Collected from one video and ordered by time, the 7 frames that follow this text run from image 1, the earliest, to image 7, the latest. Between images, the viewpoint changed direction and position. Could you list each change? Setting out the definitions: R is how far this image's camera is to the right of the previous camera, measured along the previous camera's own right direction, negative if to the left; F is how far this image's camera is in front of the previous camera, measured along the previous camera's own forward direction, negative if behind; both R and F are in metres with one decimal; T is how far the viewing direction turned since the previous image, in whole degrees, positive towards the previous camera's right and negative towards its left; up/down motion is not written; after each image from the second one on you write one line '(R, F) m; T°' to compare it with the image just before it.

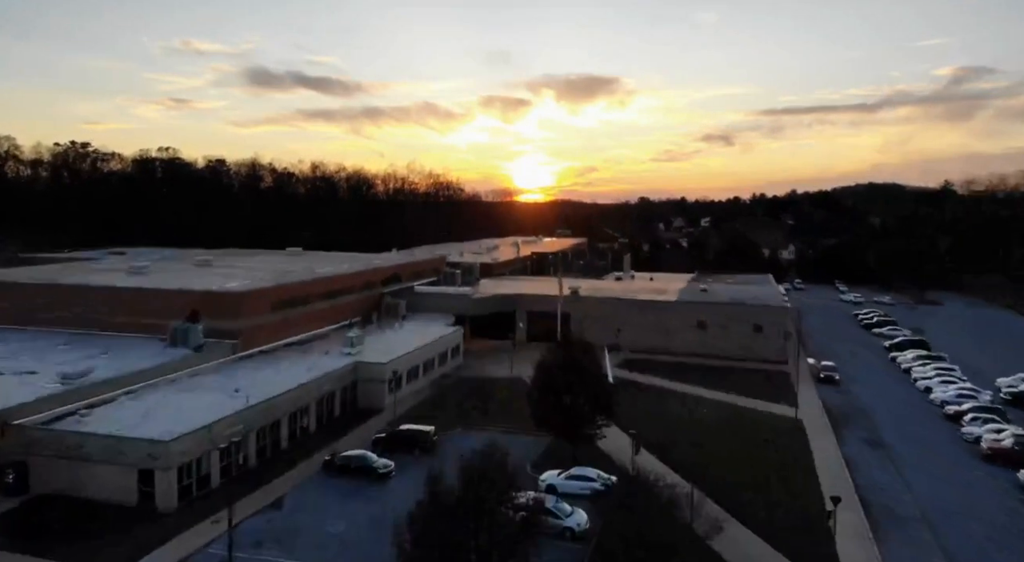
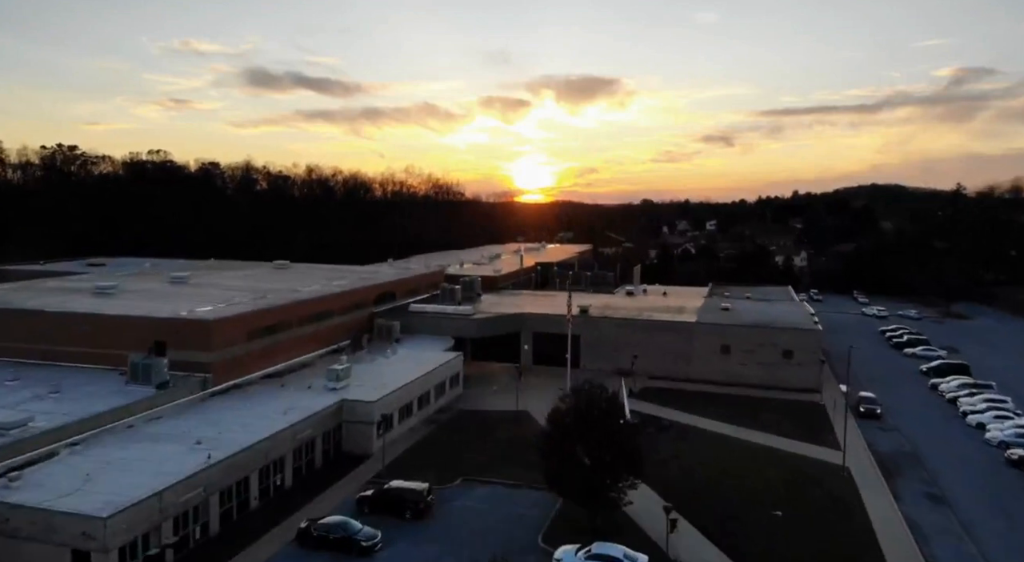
(-0.1, +1.6) m; 0°
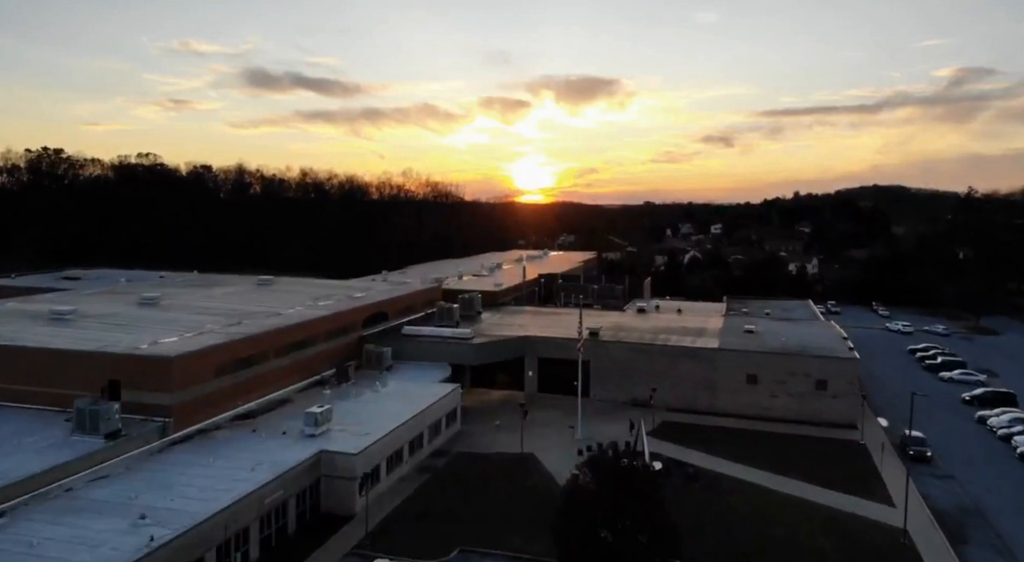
(-0.1, +1.6) m; 0°
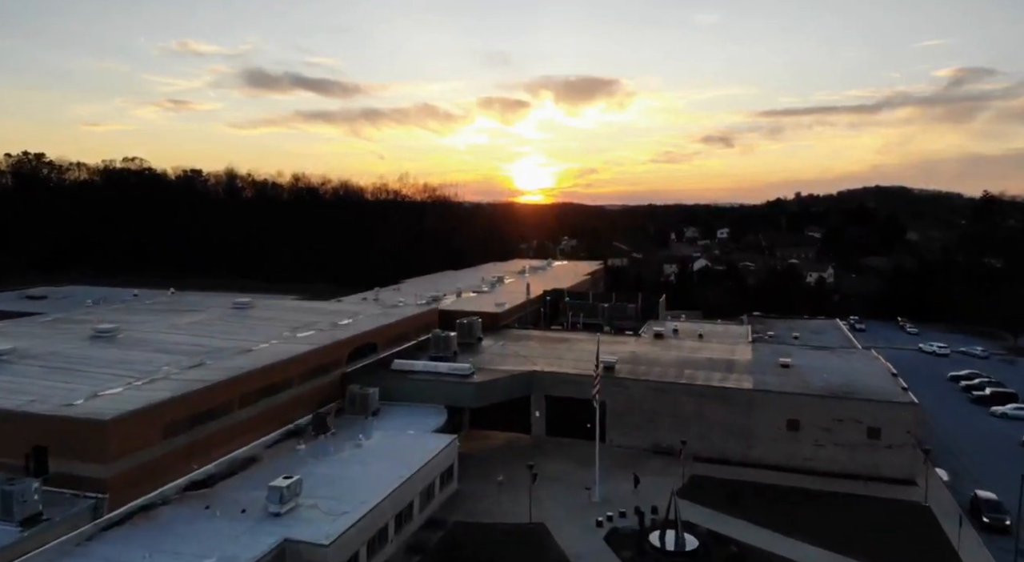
(-0.1, +1.9) m; 0°
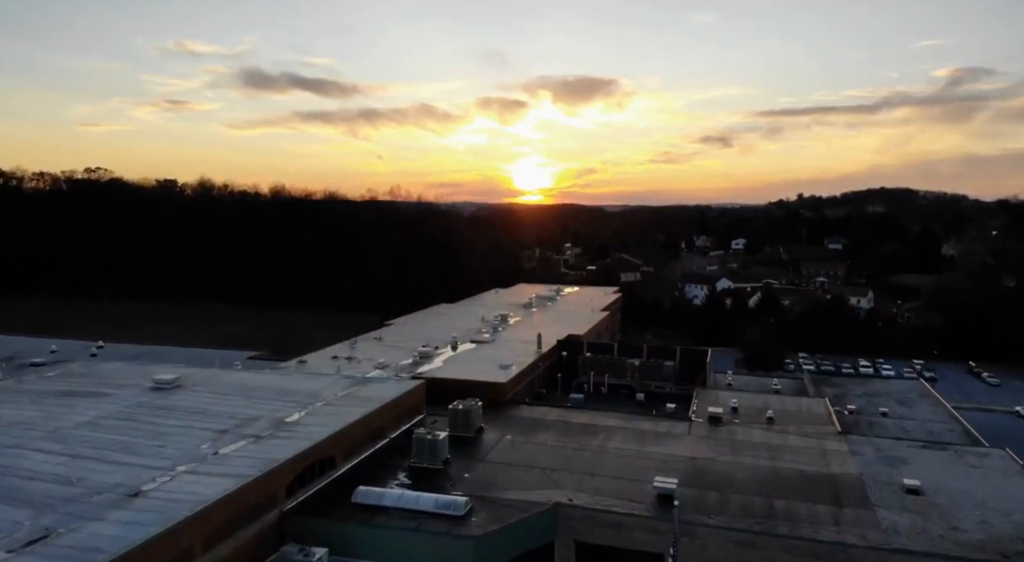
(-0.2, +4.4) m; 0°
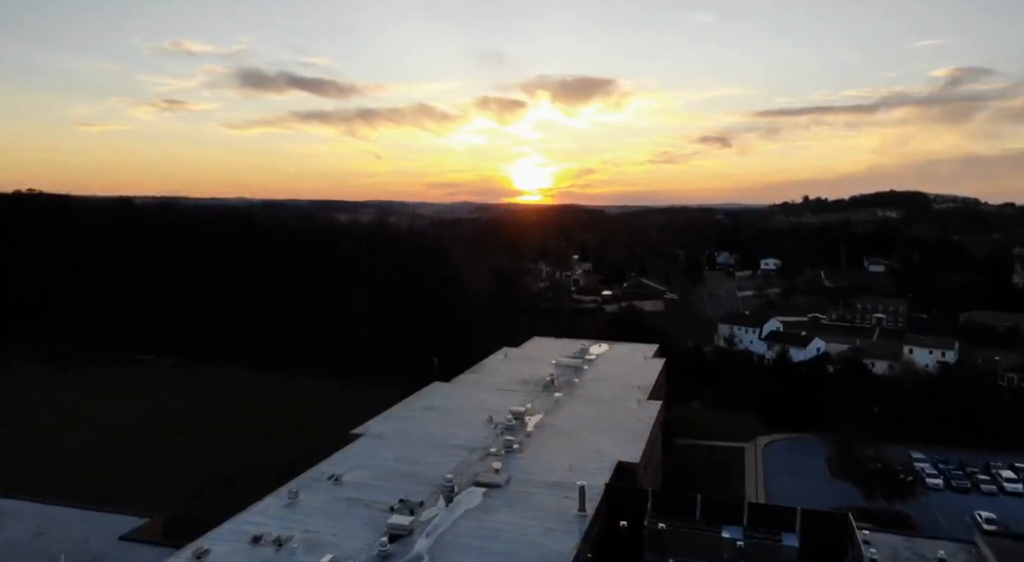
(-0.5, +6.8) m; 0°
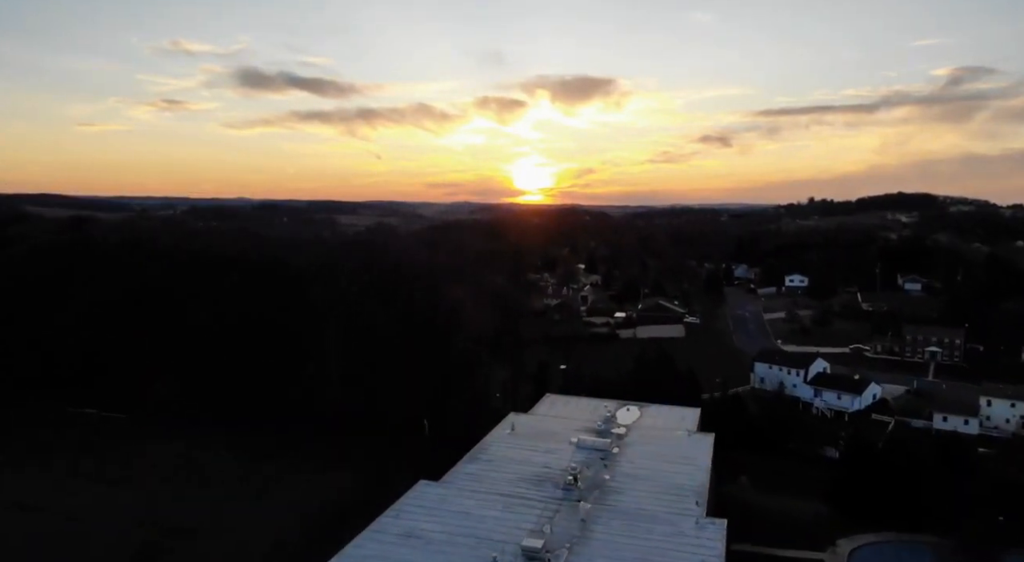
(-0.2, +5.0) m; 0°
